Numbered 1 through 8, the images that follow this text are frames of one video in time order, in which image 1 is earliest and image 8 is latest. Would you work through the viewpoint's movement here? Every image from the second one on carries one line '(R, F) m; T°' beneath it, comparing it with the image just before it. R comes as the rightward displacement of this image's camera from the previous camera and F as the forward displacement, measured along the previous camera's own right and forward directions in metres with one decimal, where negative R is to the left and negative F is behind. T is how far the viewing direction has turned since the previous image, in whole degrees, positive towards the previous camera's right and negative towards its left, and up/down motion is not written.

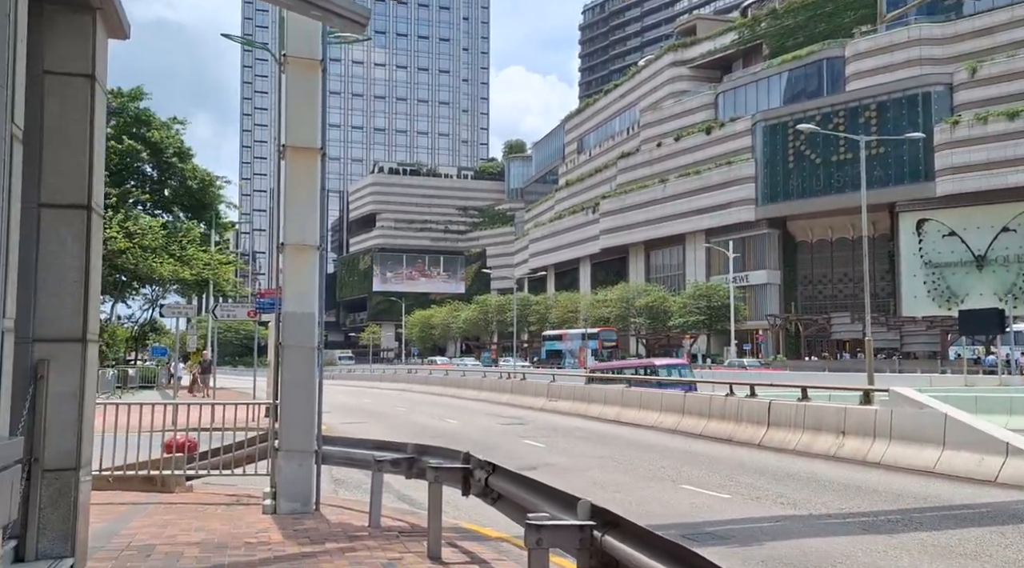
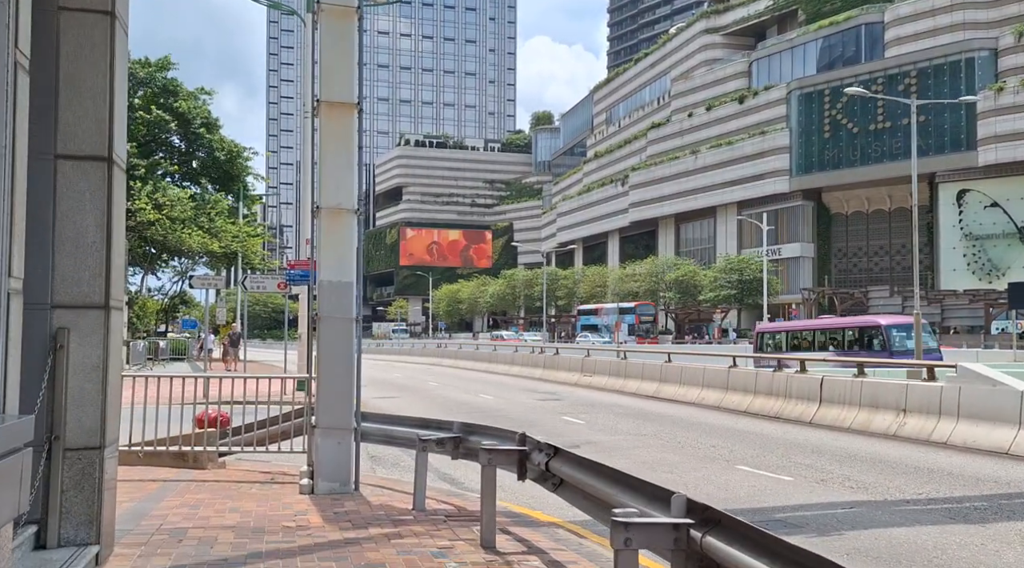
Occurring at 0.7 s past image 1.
(-0.2, +0.7) m; -2°
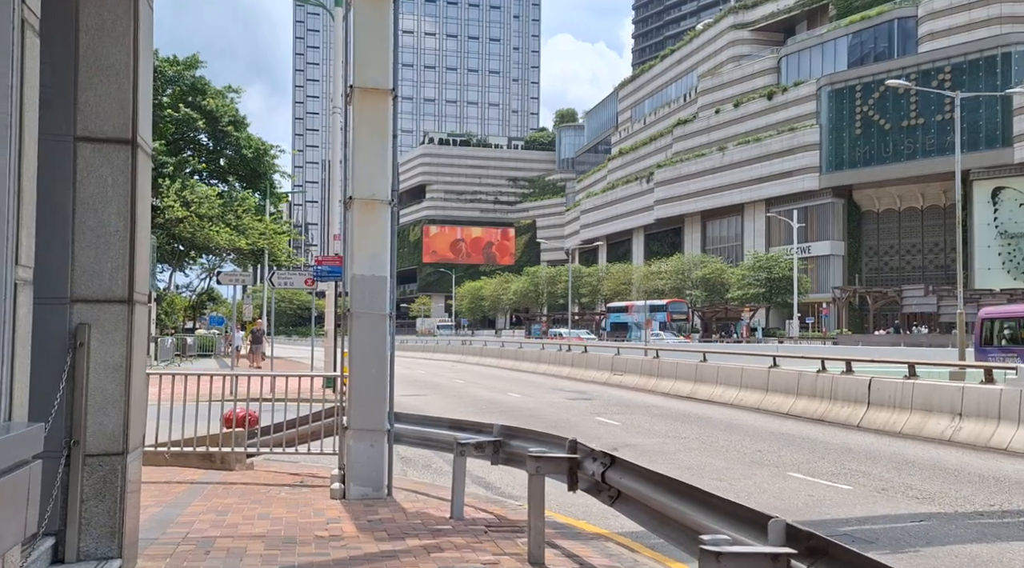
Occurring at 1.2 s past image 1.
(-0.2, +0.5) m; -1°
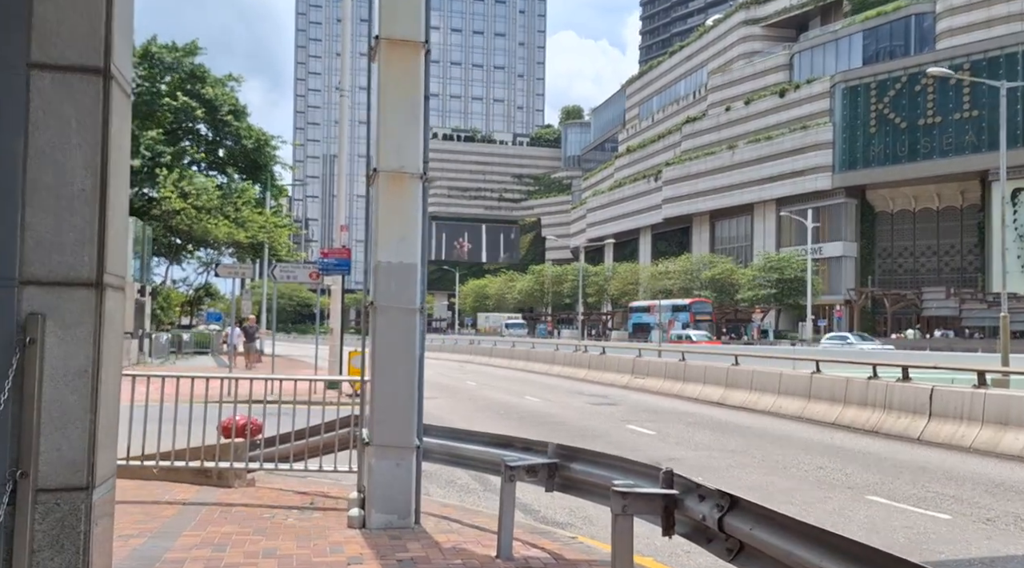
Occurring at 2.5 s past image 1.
(-0.4, +1.4) m; 0°
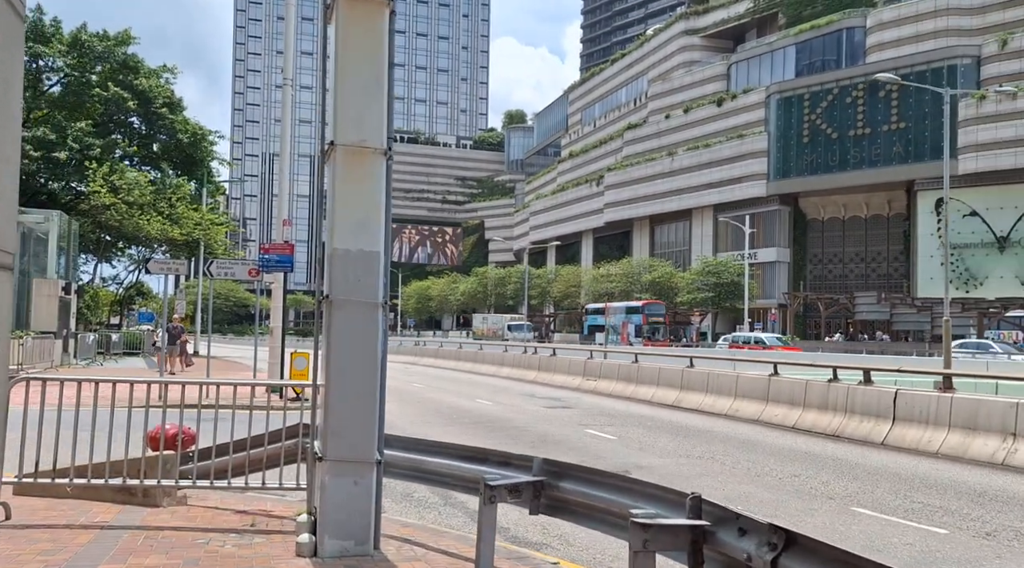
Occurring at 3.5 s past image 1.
(-0.3, +0.9) m; +4°
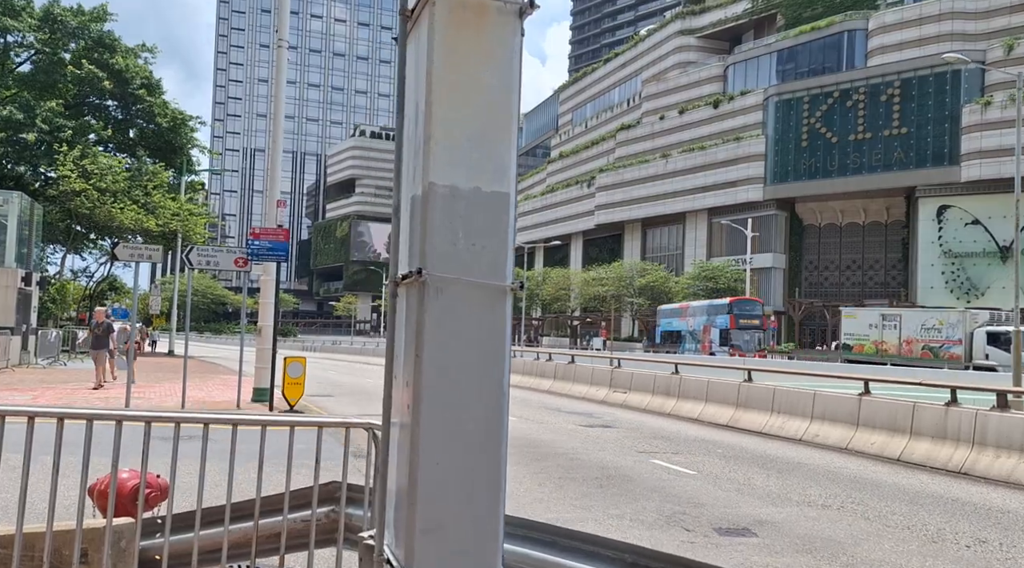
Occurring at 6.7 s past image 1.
(-1.0, +2.9) m; +1°
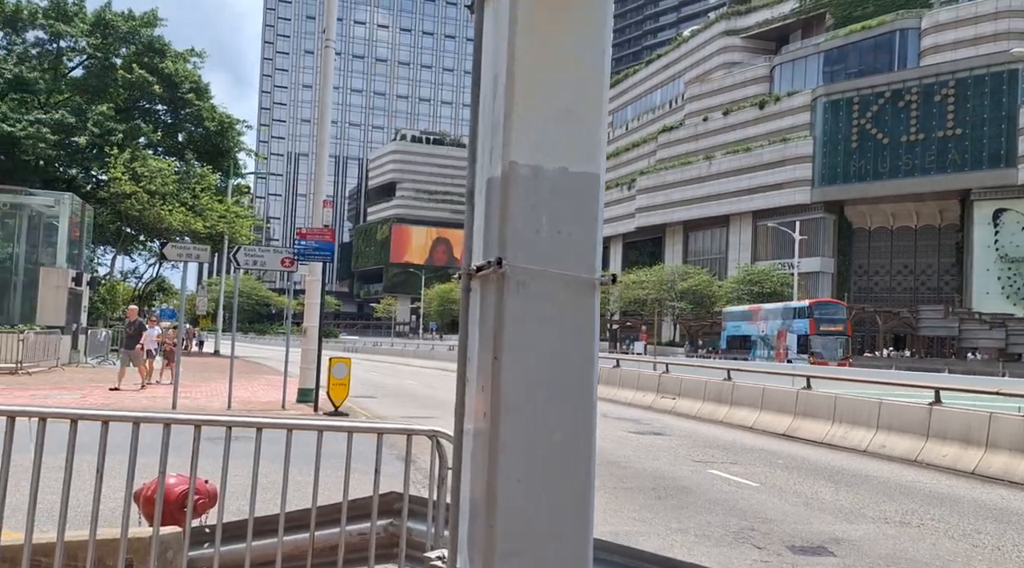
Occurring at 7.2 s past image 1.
(-0.2, +0.4) m; -3°
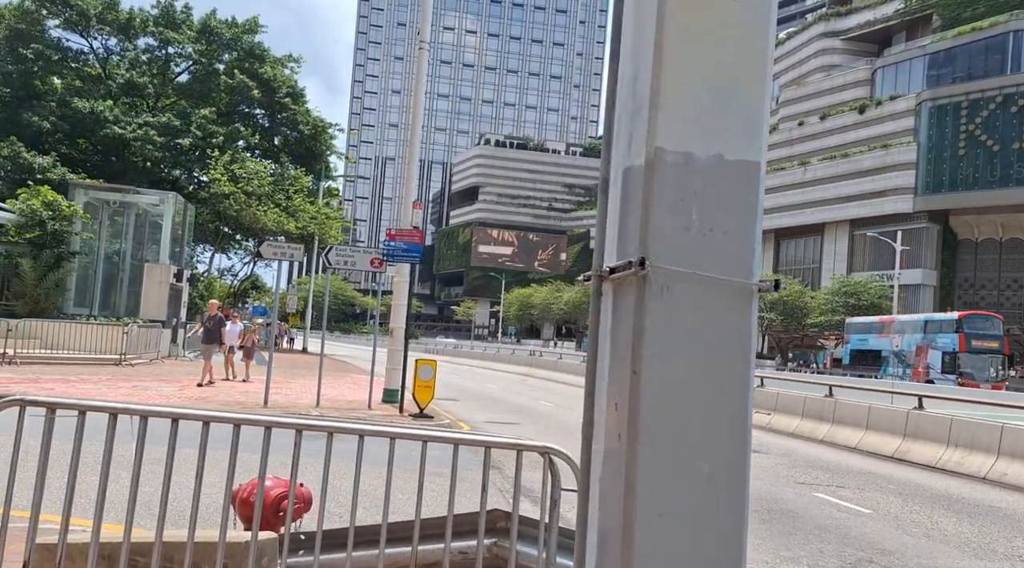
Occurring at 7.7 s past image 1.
(-0.2, +0.3) m; -5°
